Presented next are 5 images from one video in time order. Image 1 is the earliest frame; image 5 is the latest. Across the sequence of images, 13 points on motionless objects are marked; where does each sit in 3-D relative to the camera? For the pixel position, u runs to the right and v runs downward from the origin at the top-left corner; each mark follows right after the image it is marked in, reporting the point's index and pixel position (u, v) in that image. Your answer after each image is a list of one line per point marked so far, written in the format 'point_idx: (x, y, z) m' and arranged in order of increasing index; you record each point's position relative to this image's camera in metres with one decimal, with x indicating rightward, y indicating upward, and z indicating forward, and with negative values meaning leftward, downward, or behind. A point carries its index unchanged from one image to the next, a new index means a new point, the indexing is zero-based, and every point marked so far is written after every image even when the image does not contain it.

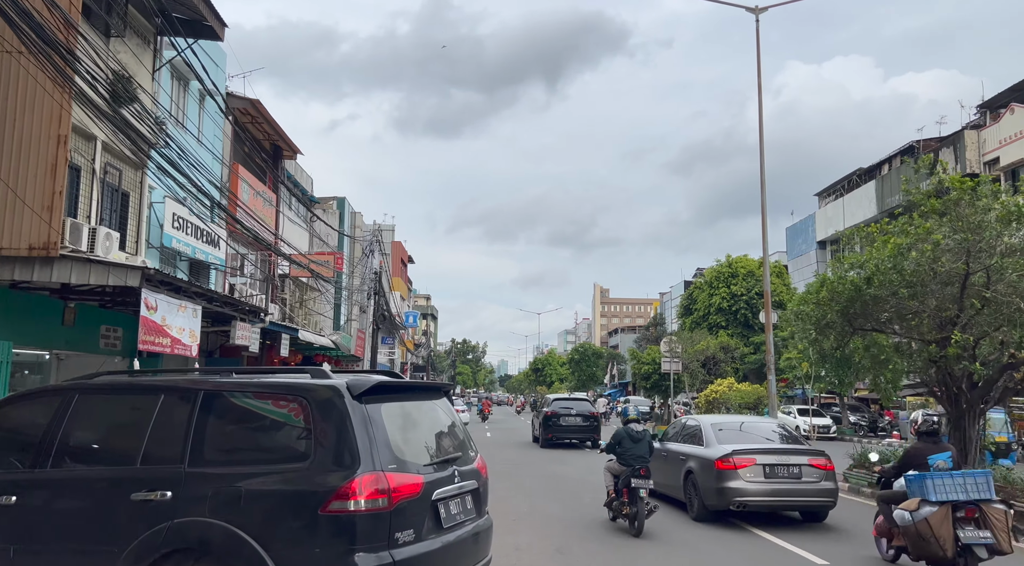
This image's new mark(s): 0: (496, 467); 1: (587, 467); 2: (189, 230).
0: (-0.3, -4.0, +17.0) m
1: (+1.7, -4.1, +17.2) m
2: (-7.8, +1.3, +18.5) m
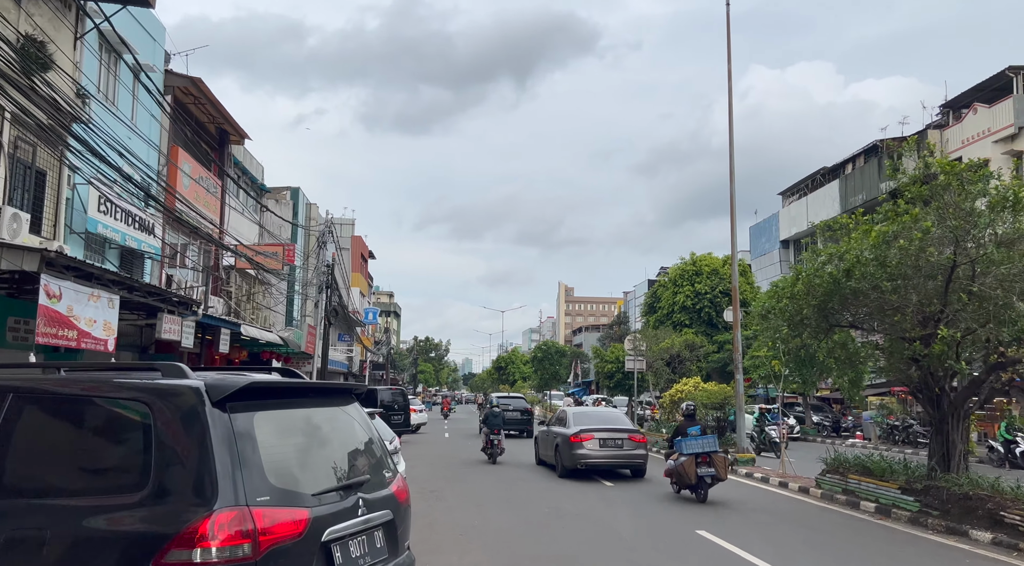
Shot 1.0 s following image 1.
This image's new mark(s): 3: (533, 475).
0: (-1.3, -3.9, +15.9) m
1: (+0.7, -3.9, +16.2) m
2: (-8.7, +1.5, +17.1) m
3: (+0.4, -3.8, +15.4) m
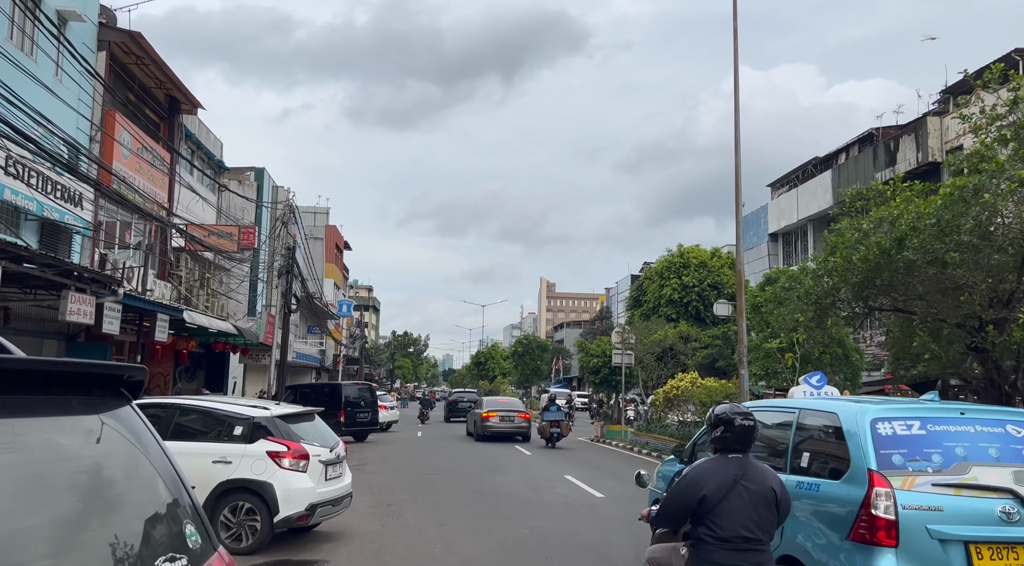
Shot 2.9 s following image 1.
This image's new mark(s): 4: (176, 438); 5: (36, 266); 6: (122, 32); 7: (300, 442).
0: (-1.7, -3.5, +13.9) m
1: (+0.2, -3.6, +14.2) m
2: (-9.1, +2.0, +14.8) m
3: (0.0, -3.5, +13.4) m
4: (-3.5, -1.6, +8.0) m
5: (-6.6, +0.2, +10.8) m
6: (-9.2, +5.9, +18.5) m
7: (-2.2, -1.6, +8.0) m
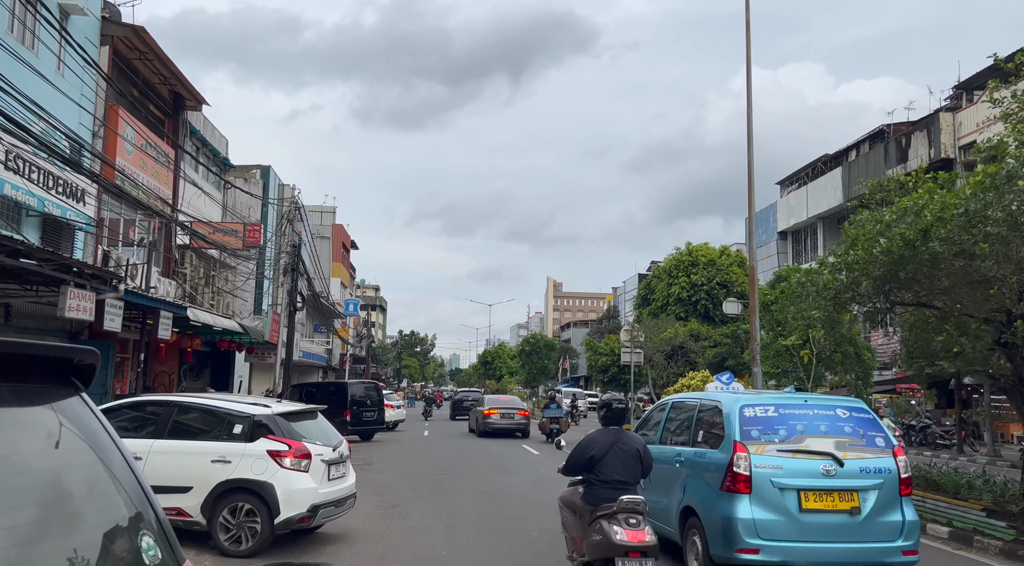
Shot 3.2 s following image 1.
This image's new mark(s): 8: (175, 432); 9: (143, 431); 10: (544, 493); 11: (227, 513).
0: (-1.6, -3.4, +13.6) m
1: (+0.4, -3.5, +13.9) m
2: (-9.0, +2.0, +14.6) m
3: (+0.1, -3.4, +13.1) m
4: (-3.4, -1.5, +7.8) m
5: (-6.4, +0.3, +10.6) m
6: (-9.1, +6.0, +18.2) m
7: (-2.1, -1.6, +7.8) m
8: (-3.4, -1.5, +7.8) m
9: (-3.7, -1.5, +7.9) m
10: (+0.5, -3.3, +12.2) m
11: (-2.7, -2.2, +7.5) m
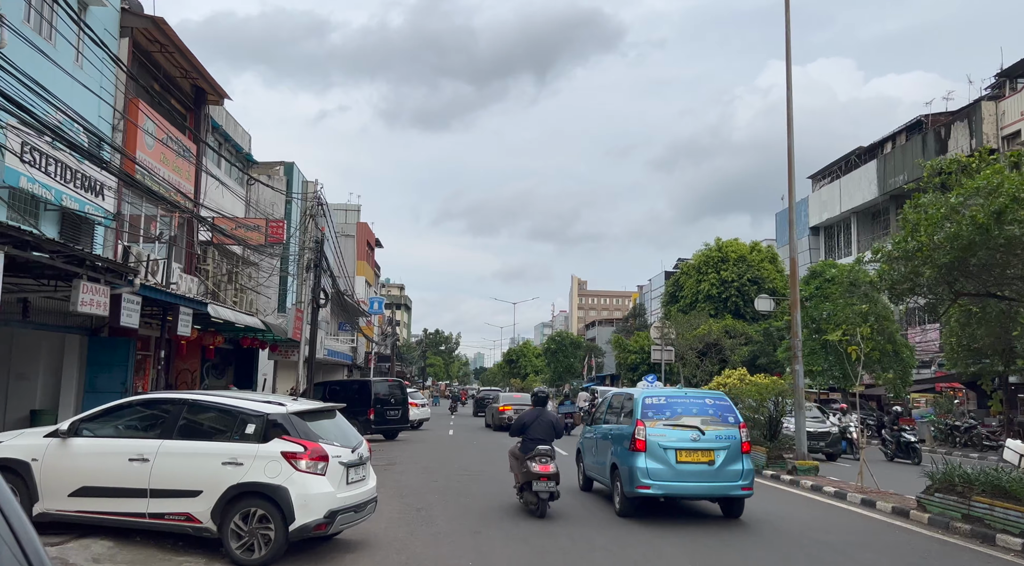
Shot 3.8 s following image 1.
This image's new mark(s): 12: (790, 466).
0: (-1.1, -3.3, +13.0) m
1: (+0.9, -3.4, +13.3) m
2: (-8.5, +2.1, +14.3) m
3: (+0.6, -3.3, +12.5) m
4: (-3.1, -1.4, +7.3) m
5: (-6.1, +0.4, +10.2) m
6: (-8.4, +6.1, +17.9) m
7: (-1.8, -1.5, +7.2) m
8: (-3.1, -1.4, +7.3) m
9: (-3.4, -1.4, +7.4) m
10: (+0.9, -3.2, +11.6) m
11: (-2.4, -2.1, +7.0) m
12: (+4.9, -3.2, +13.6) m
